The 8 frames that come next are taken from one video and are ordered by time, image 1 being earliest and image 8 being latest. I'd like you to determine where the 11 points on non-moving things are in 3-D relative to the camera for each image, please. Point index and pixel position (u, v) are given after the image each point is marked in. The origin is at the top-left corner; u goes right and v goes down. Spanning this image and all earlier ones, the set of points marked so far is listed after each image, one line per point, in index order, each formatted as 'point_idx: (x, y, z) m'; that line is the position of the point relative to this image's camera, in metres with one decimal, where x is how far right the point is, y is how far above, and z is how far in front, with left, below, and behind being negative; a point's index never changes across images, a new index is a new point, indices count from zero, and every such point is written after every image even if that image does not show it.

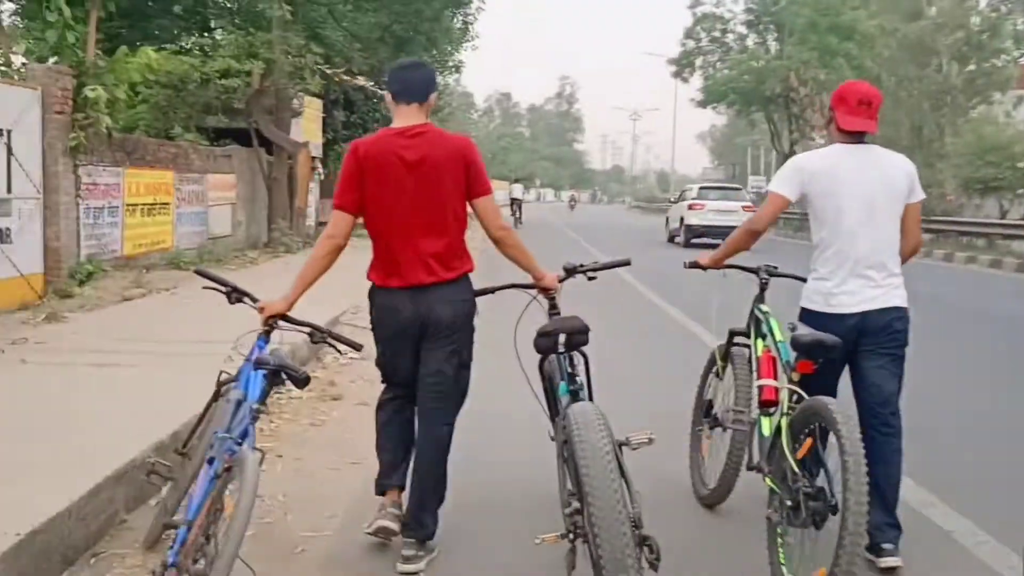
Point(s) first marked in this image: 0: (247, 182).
0: (-3.9, +1.6, +14.4) m
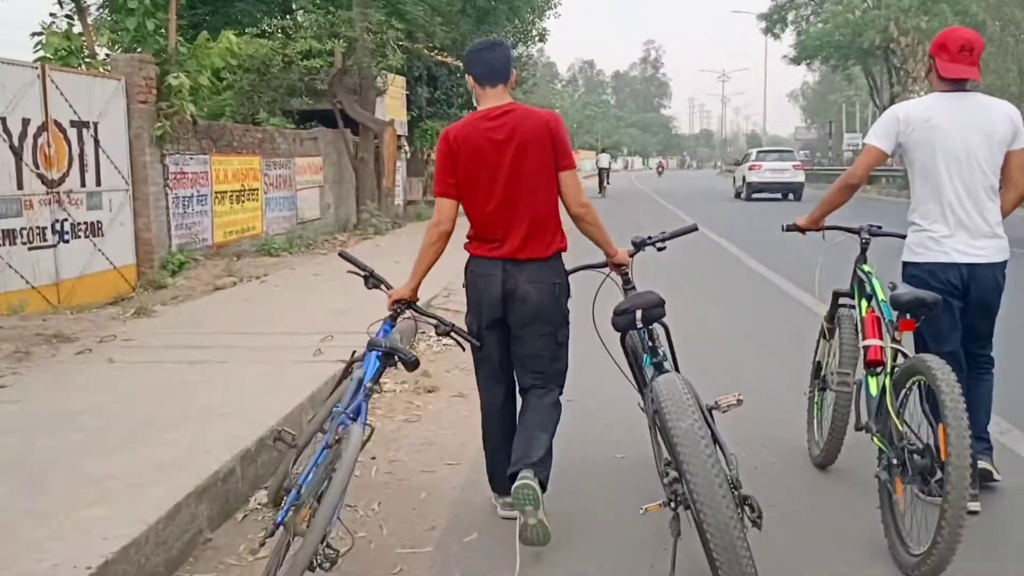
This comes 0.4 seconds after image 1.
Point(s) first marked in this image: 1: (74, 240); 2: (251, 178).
0: (-2.6, +1.8, +14.3) m
1: (-3.5, +0.4, +7.7) m
2: (-3.0, +1.2, +11.0) m
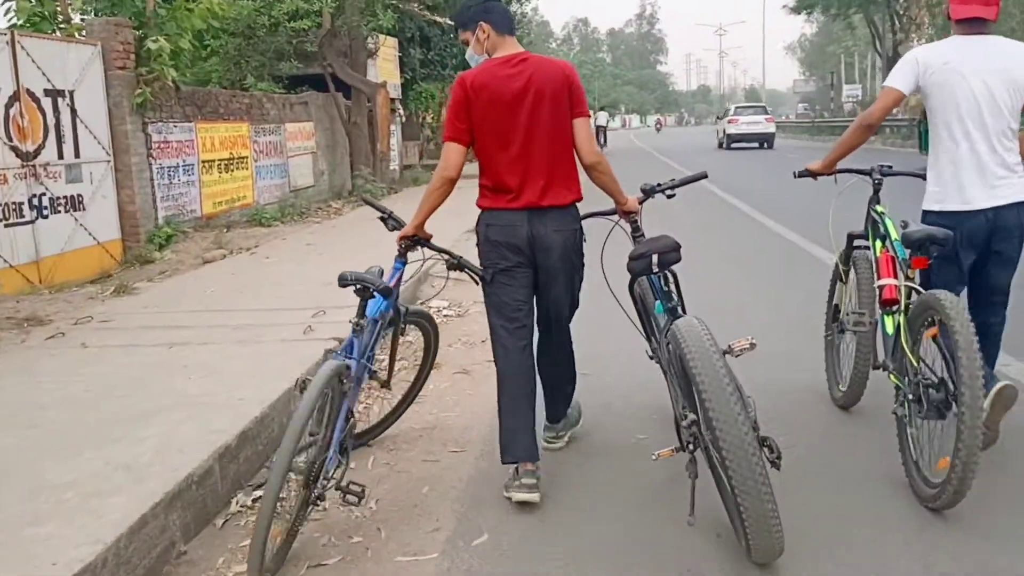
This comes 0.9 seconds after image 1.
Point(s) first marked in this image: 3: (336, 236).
0: (-2.6, +2.3, +13.9) m
1: (-3.5, +0.6, +7.3) m
2: (-3.0, +1.6, +10.6) m
3: (-1.5, +0.4, +8.2) m
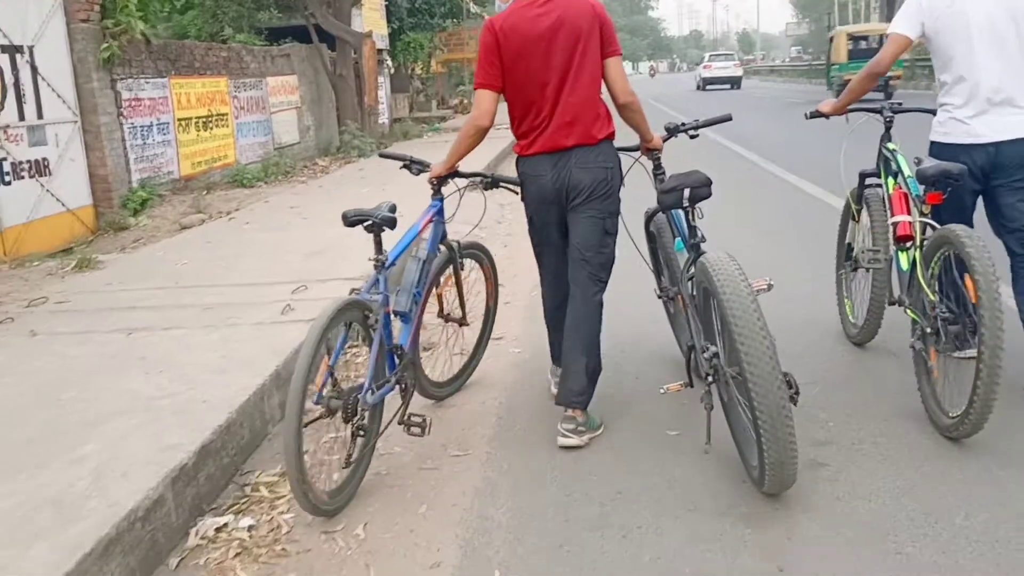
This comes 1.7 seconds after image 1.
0: (-2.7, +2.8, +13.3) m
1: (-3.5, +0.7, +6.8) m
2: (-3.0, +1.9, +10.1) m
3: (-1.5, +0.7, +7.7) m
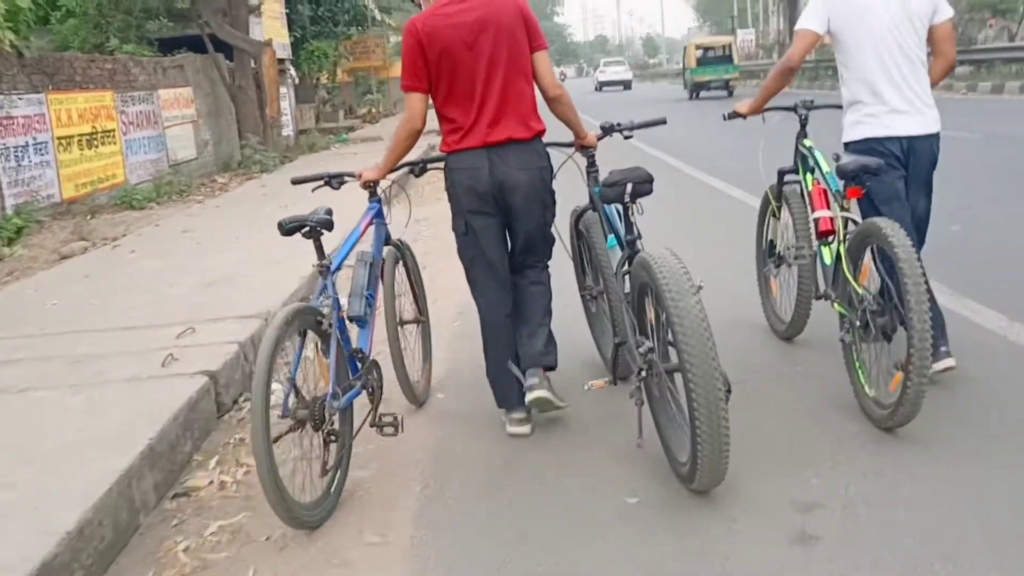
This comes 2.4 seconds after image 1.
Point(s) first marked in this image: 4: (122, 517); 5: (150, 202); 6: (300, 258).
0: (-3.9, +2.5, +12.5) m
1: (-4.0, +0.5, +6.1) m
2: (-3.9, +1.6, +9.3) m
3: (-2.1, +0.5, +7.1) m
4: (-1.1, -0.6, +2.7) m
5: (-3.5, +0.9, +9.5) m
6: (-1.1, +0.2, +5.0) m
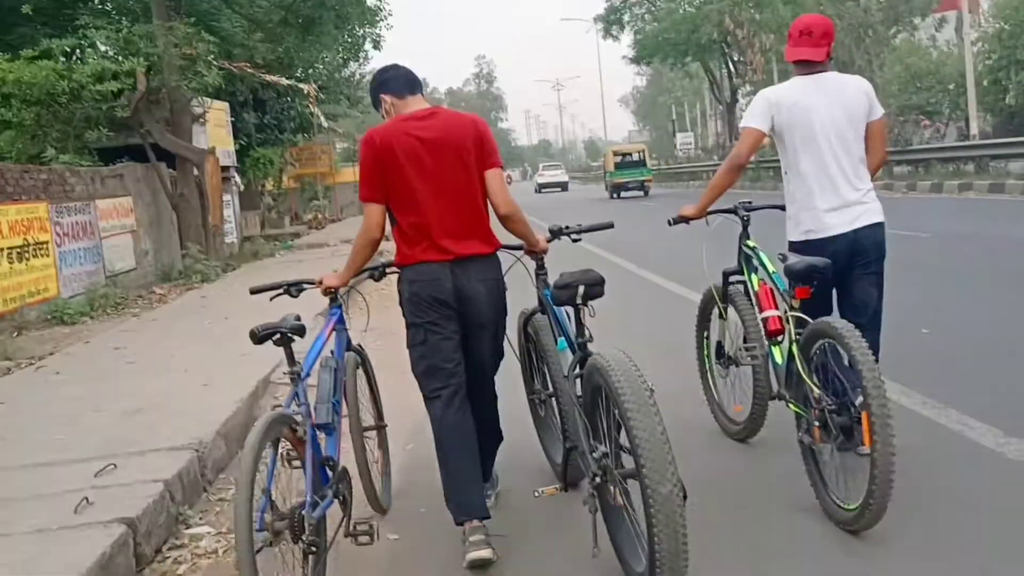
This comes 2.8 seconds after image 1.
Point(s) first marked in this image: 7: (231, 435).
0: (-4.6, +1.1, +12.3) m
1: (-4.3, -0.3, +5.6) m
2: (-4.4, +0.5, +9.0) m
3: (-2.5, -0.3, +6.8) m
4: (-1.2, -1.0, +2.3) m
5: (-4.0, -0.3, +9.1) m
6: (-1.3, -0.4, +4.7) m
7: (-1.1, -0.6, +3.9) m
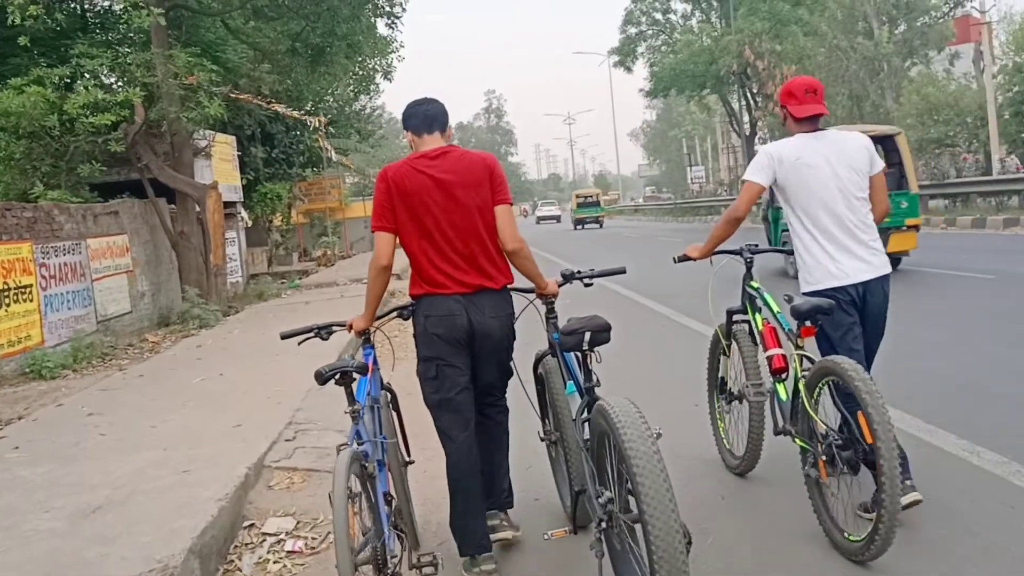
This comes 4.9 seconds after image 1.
0: (-4.3, +0.6, +11.5) m
1: (-4.1, -0.6, +4.8) m
2: (-4.2, +0.1, +8.2) m
3: (-2.3, -0.6, +6.0) m
4: (-1.0, -1.1, +1.5) m
5: (-3.8, -0.7, +8.3) m
6: (-1.2, -0.7, +3.9) m
7: (-1.0, -0.8, +3.1) m
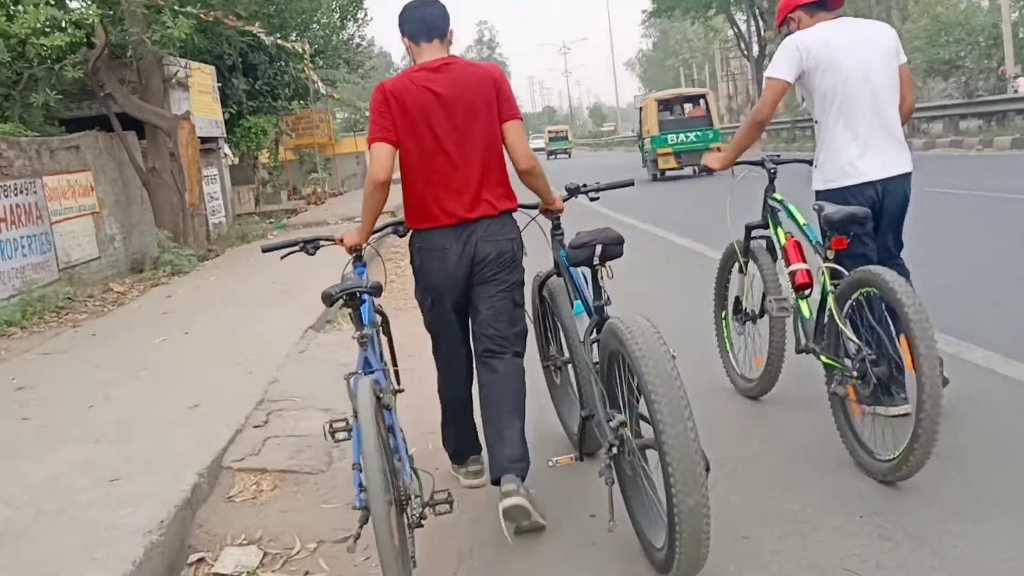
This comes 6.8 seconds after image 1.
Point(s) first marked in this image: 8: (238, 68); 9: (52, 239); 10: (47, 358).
0: (-4.3, +1.2, +10.5) m
1: (-4.0, -0.4, +3.8) m
2: (-4.1, +0.5, +7.2) m
3: (-2.2, -0.4, +5.0) m
4: (-0.8, -1.1, +0.5) m
5: (-3.7, -0.2, +7.4) m
6: (-1.0, -0.5, +2.9) m
7: (-0.8, -0.7, +2.1) m
8: (-5.1, +4.0, +17.8) m
9: (-4.1, +0.4, +8.6) m
10: (-2.4, -0.4, +5.1) m
